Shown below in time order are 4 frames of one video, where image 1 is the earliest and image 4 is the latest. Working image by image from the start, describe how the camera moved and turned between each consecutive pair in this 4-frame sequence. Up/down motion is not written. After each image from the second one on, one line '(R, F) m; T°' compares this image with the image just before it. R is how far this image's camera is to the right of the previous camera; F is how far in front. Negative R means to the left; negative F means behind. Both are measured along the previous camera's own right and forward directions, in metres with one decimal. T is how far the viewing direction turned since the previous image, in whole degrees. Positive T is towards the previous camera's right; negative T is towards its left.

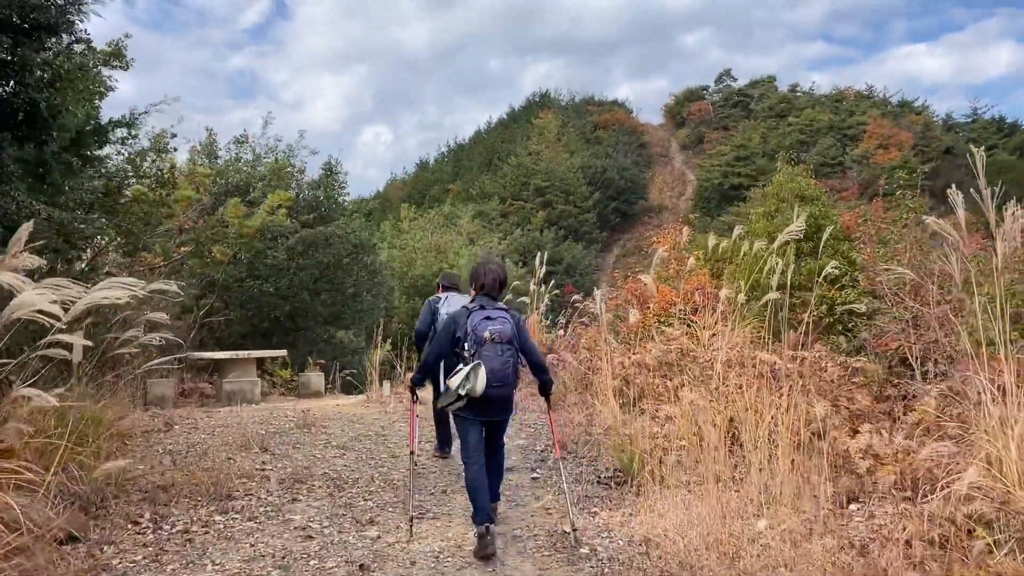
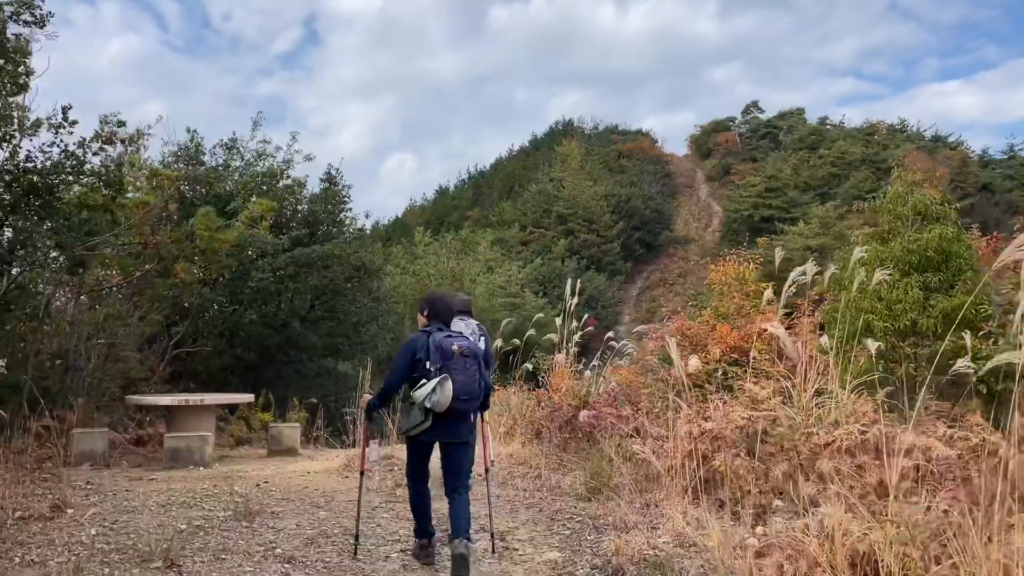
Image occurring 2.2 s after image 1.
(-0.1, +1.9) m; -1°
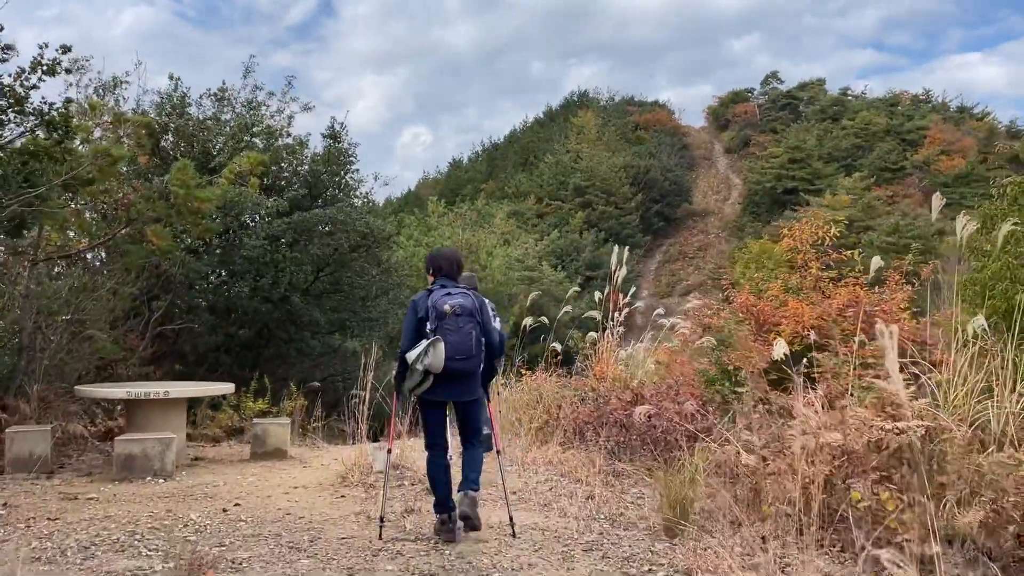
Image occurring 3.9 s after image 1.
(-0.2, +1.4) m; -1°
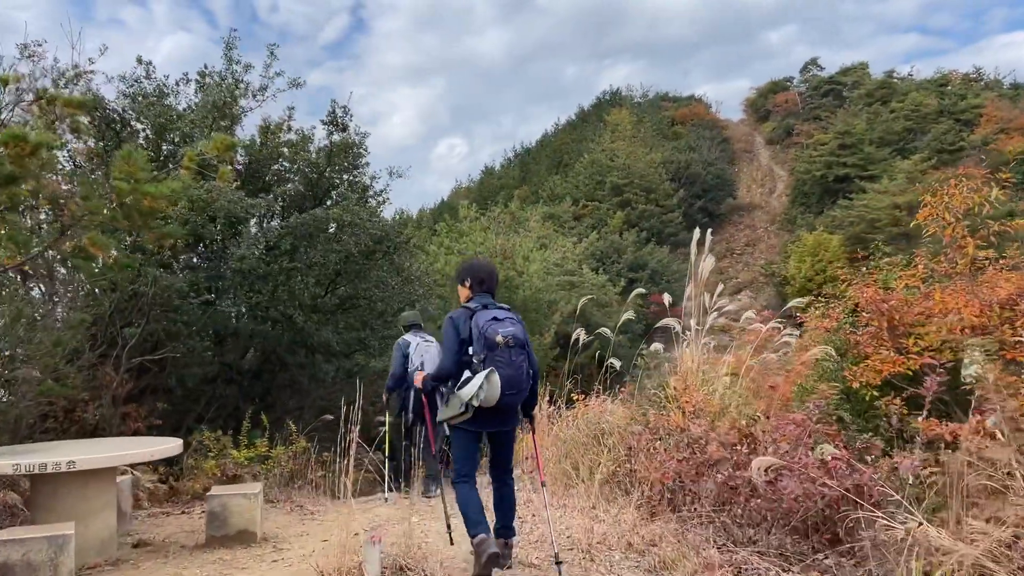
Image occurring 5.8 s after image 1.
(-0.1, +1.8) m; -3°
